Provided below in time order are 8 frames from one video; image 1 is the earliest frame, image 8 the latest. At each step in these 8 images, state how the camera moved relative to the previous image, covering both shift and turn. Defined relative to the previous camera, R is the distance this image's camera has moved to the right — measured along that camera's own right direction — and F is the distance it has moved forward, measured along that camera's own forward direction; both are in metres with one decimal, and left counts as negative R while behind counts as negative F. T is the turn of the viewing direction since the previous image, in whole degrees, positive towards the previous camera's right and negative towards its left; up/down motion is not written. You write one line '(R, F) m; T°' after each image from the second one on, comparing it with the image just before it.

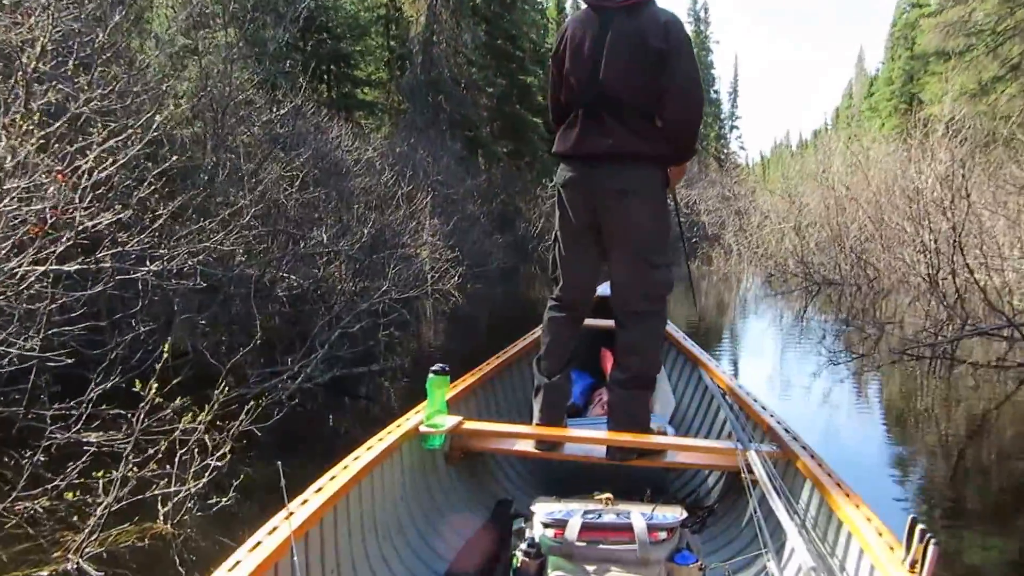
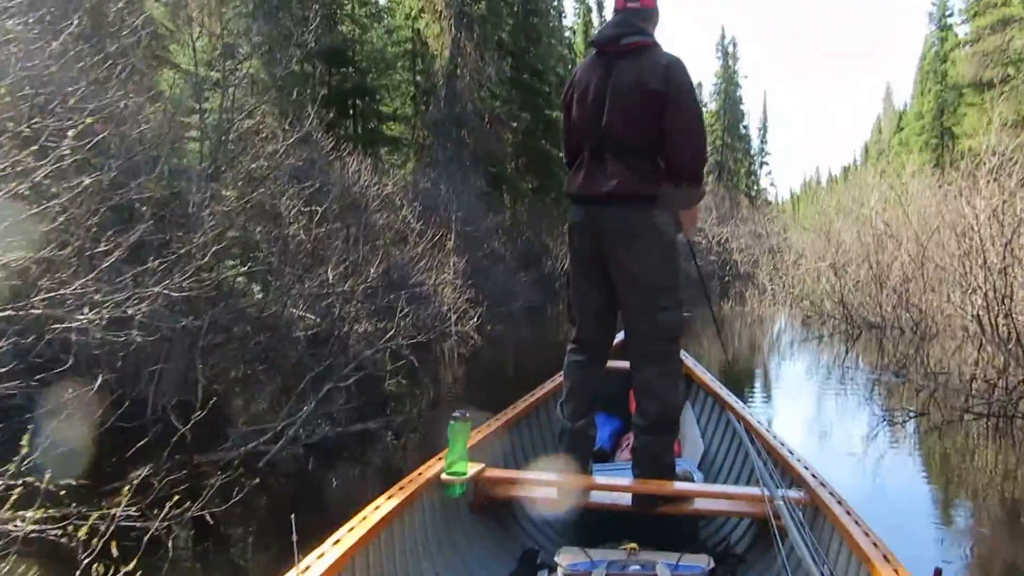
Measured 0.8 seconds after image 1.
(0.0, +0.4) m; -1°
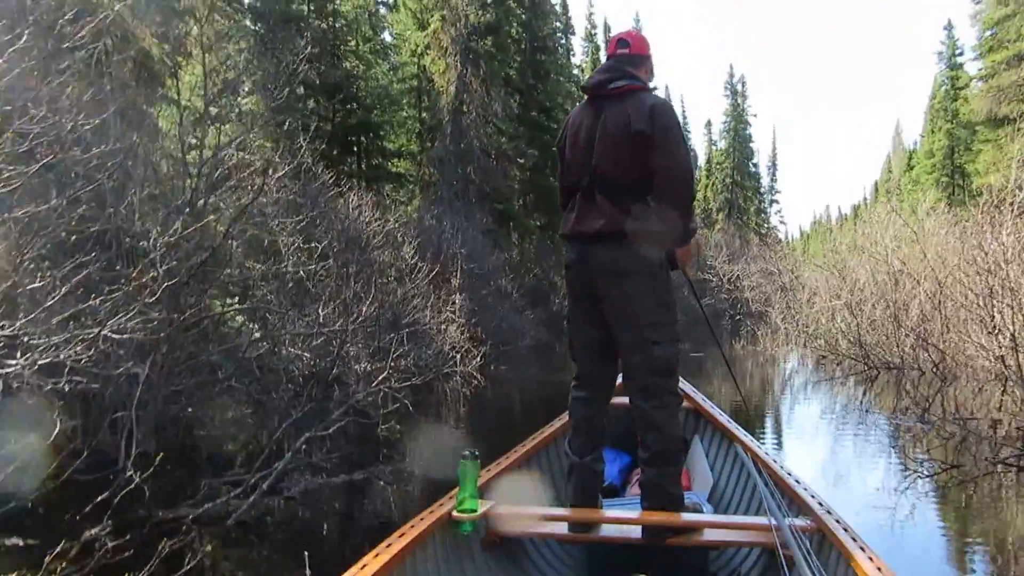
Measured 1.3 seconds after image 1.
(0.0, +0.3) m; 0°
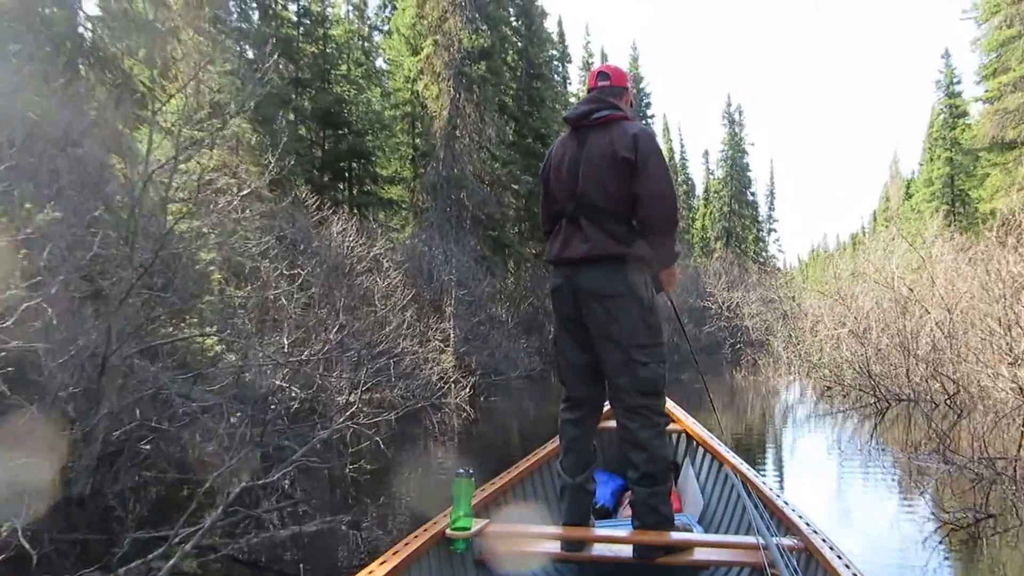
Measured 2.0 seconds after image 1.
(+0.1, +0.4) m; 0°
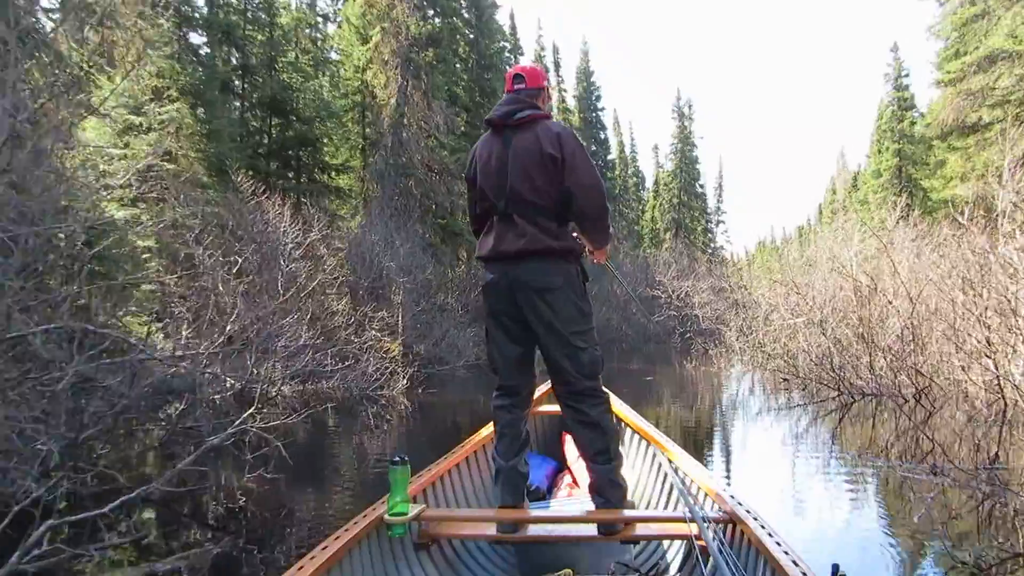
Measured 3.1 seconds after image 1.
(0.0, +0.2) m; +2°
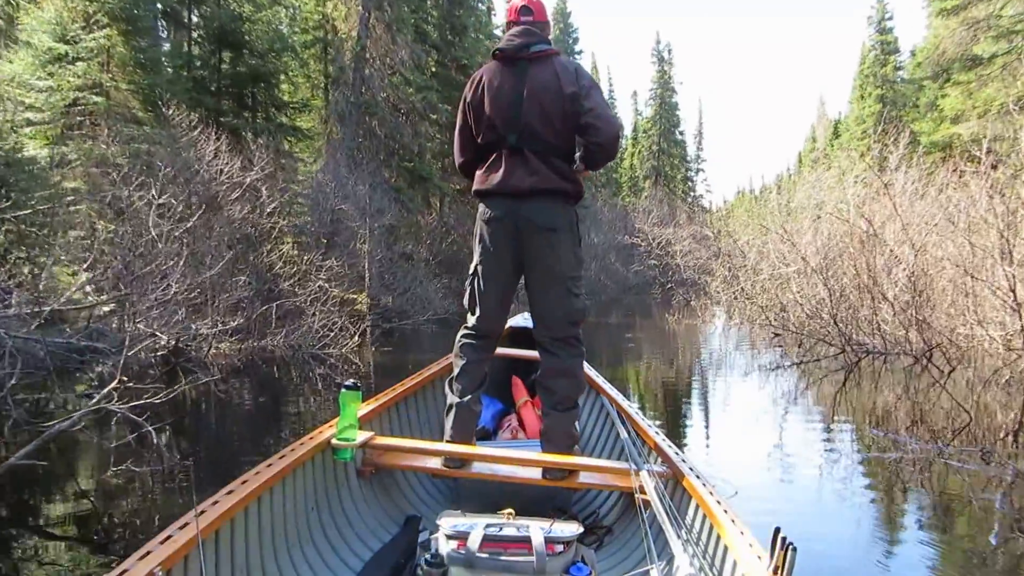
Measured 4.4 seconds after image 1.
(+0.1, +1.0) m; +1°
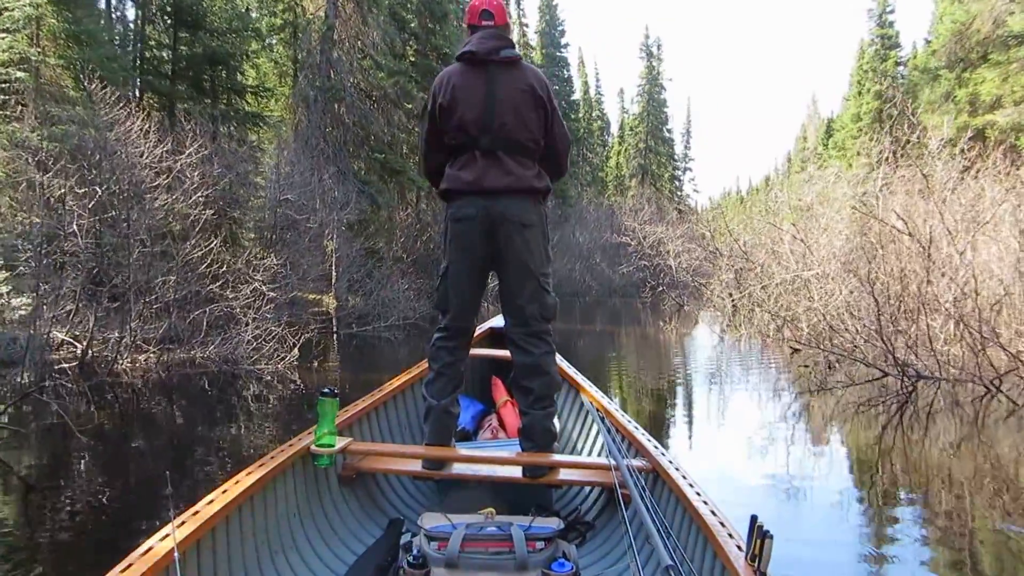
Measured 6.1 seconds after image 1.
(+0.1, +1.2) m; +1°
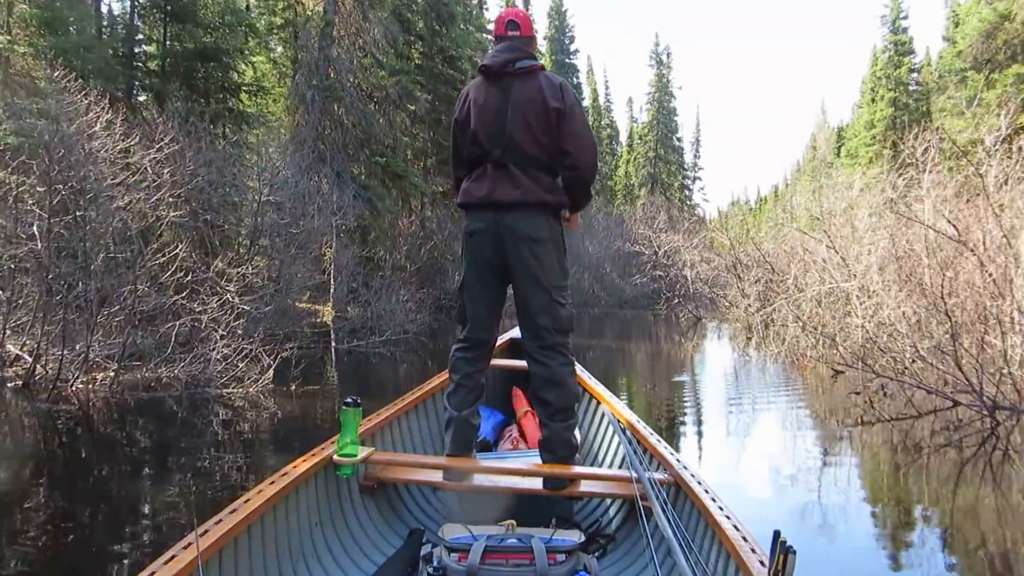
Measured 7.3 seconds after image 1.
(0.0, +0.7) m; 0°
